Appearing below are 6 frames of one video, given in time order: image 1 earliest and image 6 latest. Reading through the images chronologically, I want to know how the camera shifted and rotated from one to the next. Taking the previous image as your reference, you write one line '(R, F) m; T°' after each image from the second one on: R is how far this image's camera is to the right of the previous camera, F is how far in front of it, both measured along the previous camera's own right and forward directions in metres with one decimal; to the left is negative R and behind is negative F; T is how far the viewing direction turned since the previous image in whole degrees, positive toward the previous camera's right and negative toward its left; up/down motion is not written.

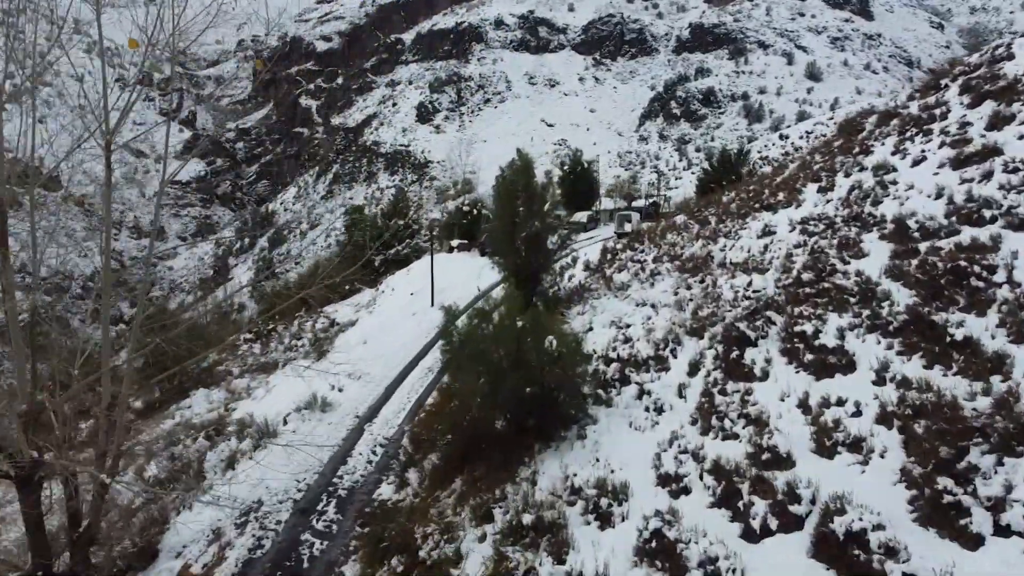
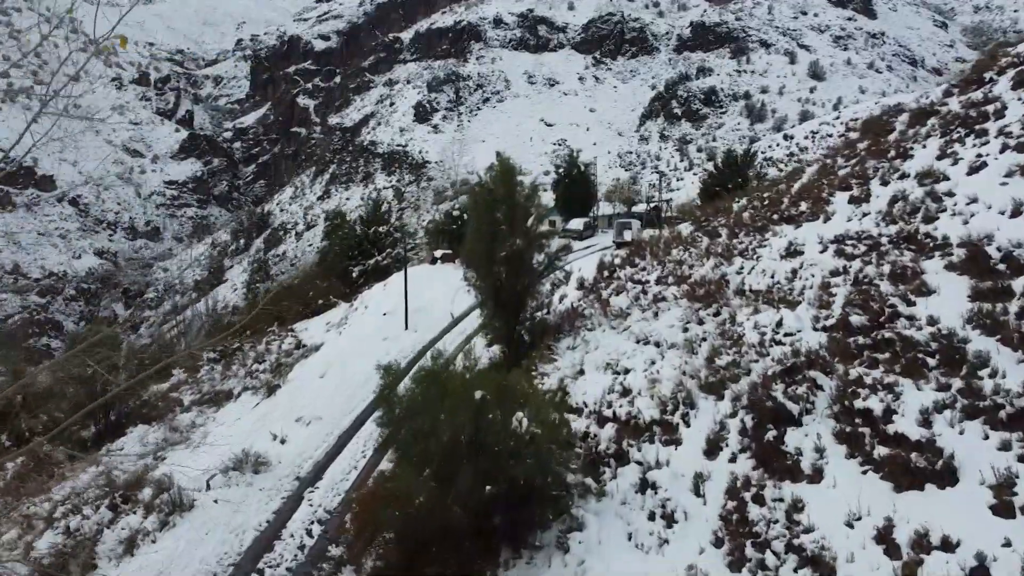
(+0.2, +1.3) m; 0°
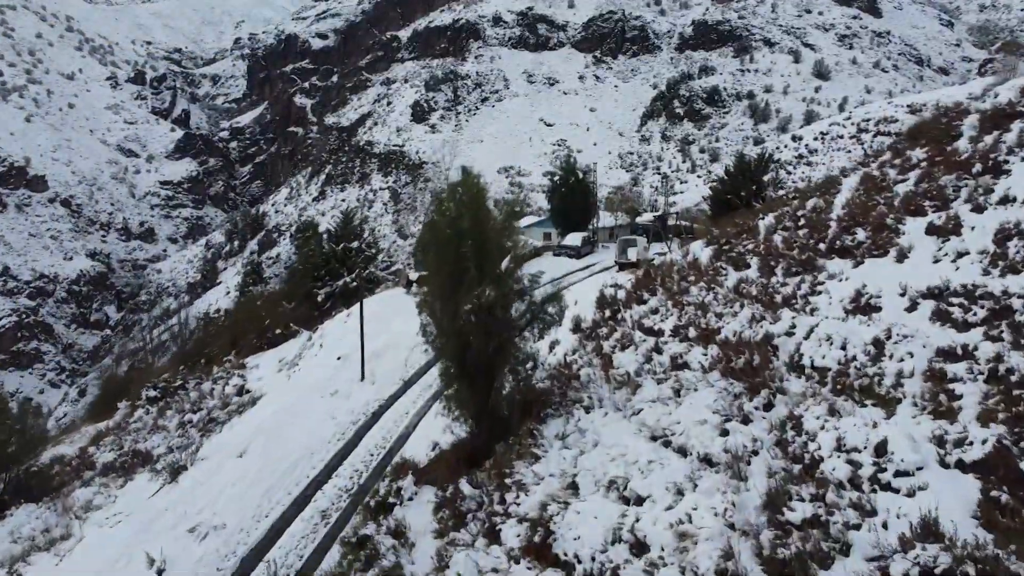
(+0.2, +1.9) m; 0°
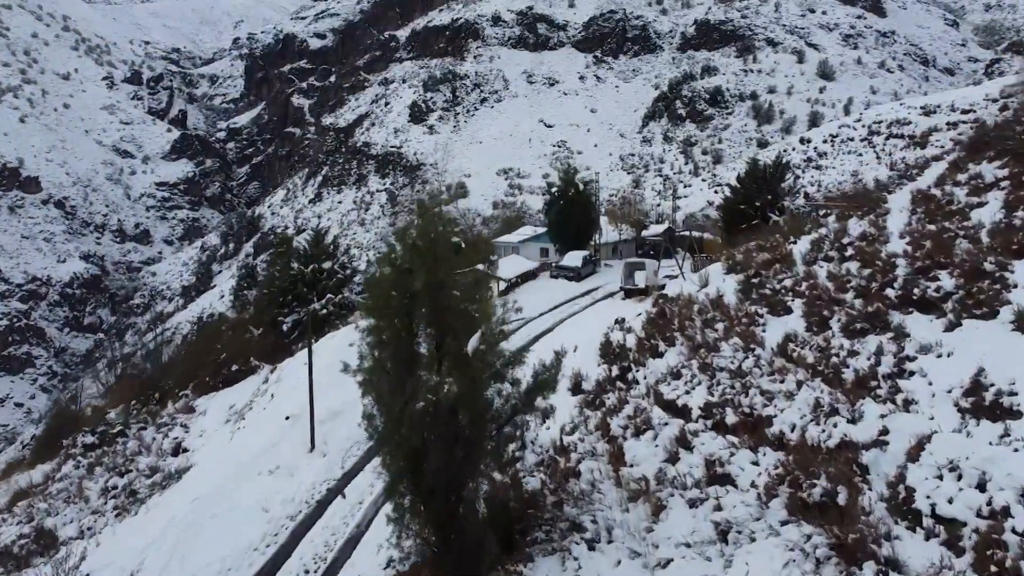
(+0.1, +1.5) m; 0°
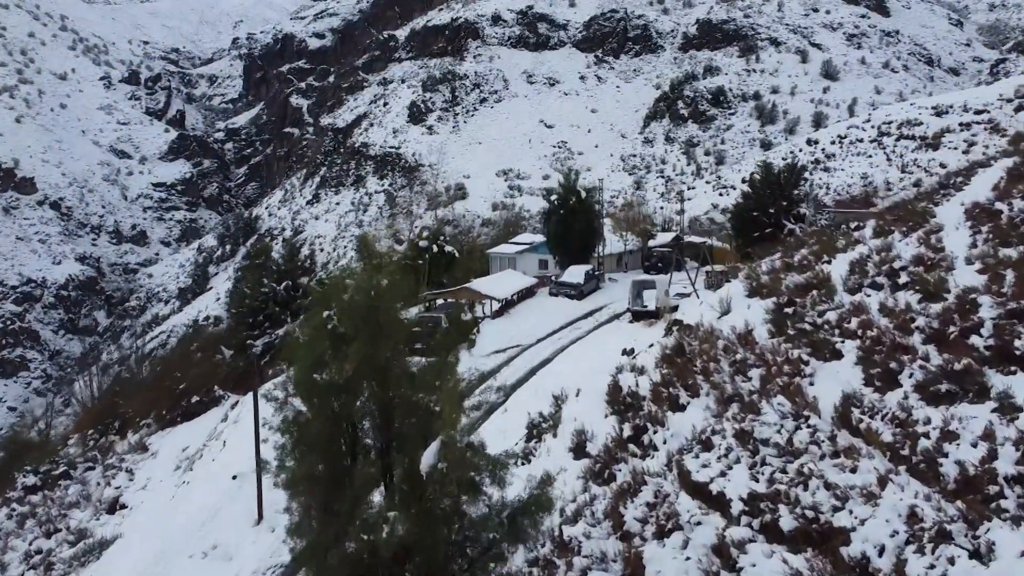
(+0.1, +1.2) m; 0°
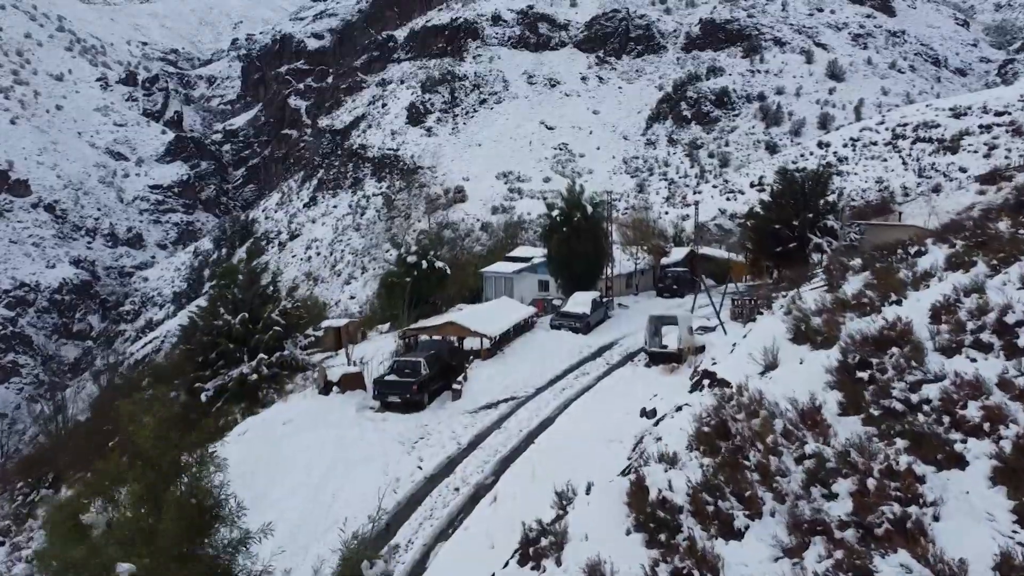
(+0.1, +1.6) m; 0°
